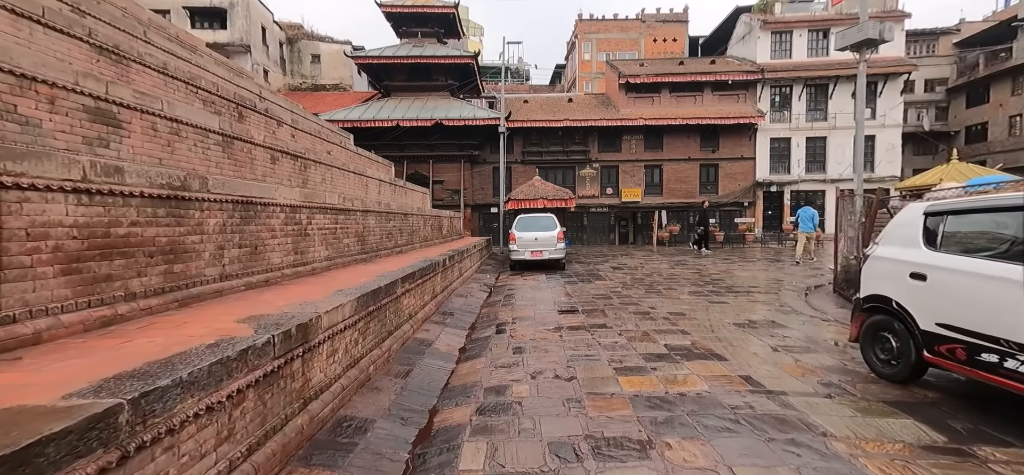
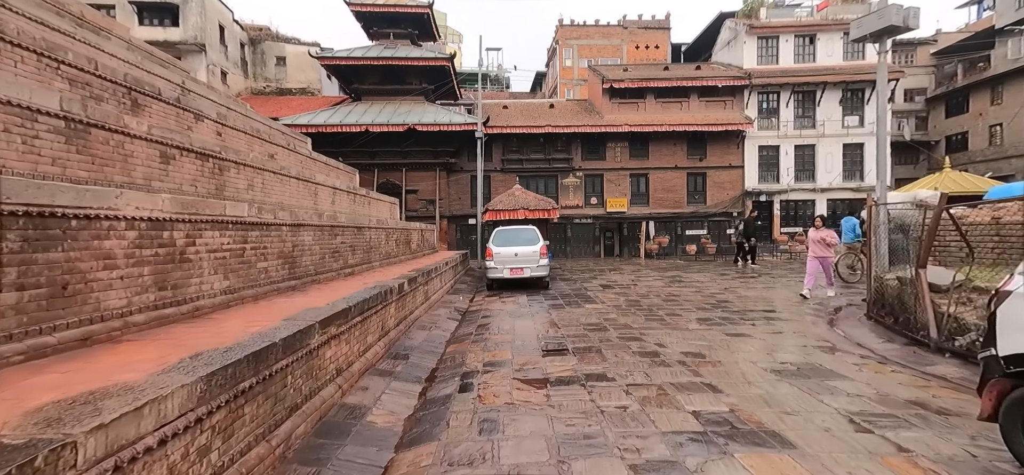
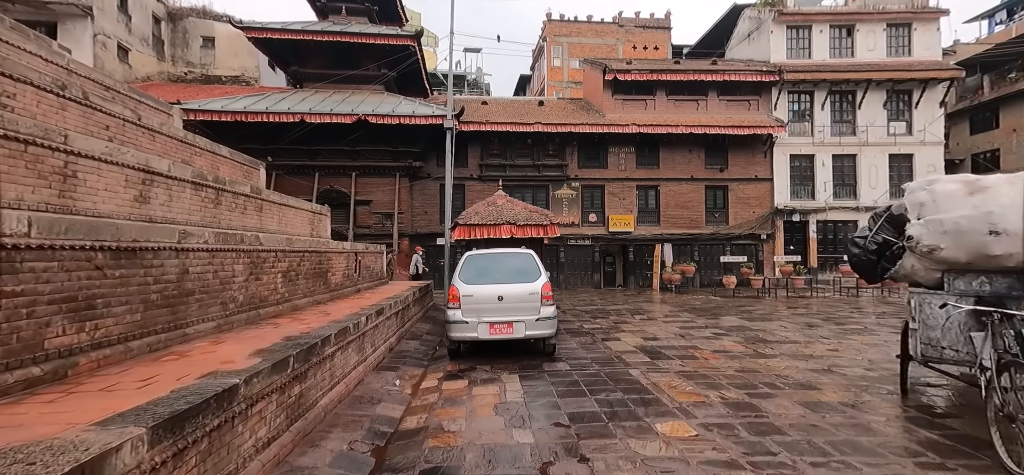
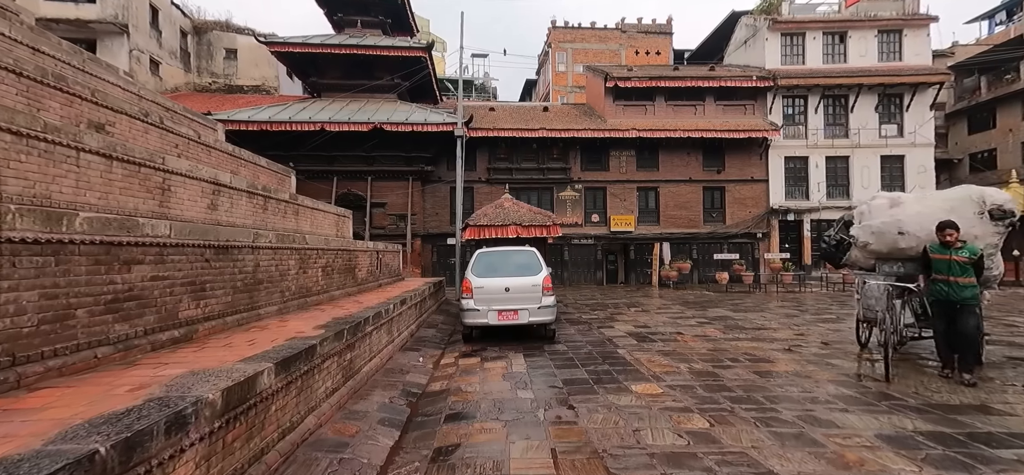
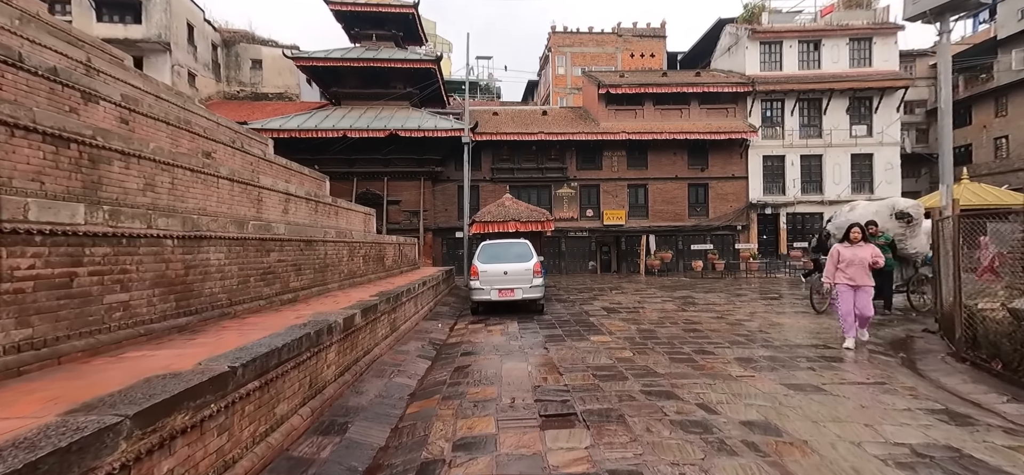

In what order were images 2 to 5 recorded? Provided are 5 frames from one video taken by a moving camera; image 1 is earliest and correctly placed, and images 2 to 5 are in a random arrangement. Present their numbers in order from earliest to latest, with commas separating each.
2, 5, 4, 3
